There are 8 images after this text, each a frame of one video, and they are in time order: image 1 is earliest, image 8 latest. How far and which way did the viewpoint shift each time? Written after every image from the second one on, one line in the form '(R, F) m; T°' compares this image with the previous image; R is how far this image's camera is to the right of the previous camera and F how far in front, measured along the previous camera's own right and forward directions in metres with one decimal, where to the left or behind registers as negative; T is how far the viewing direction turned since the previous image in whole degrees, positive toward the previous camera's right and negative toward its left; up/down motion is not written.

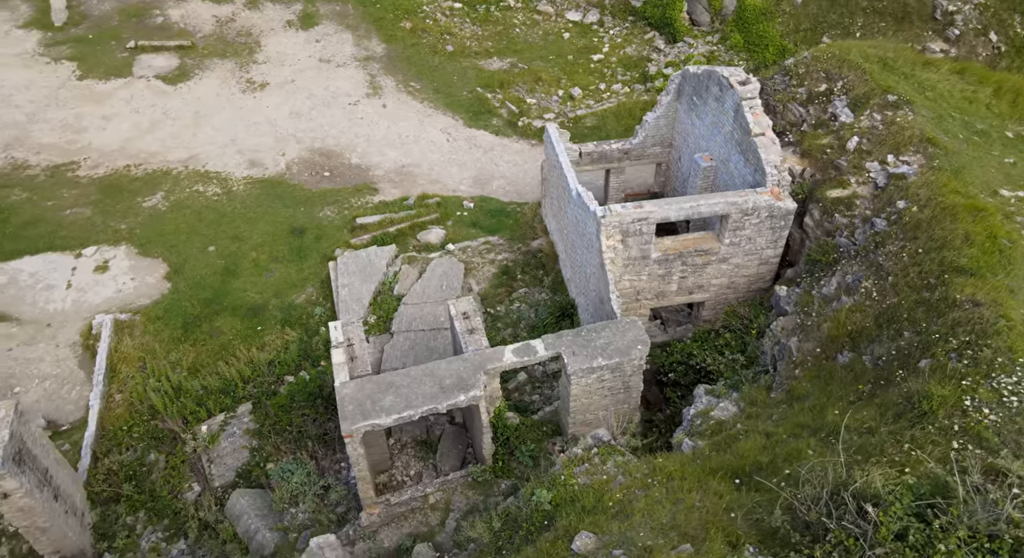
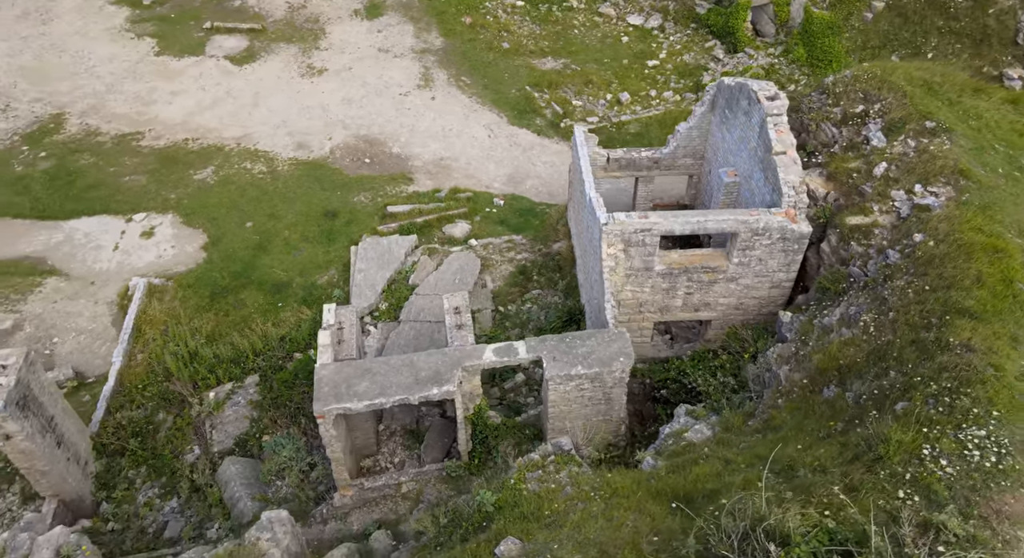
(+1.0, 0.0) m; -6°
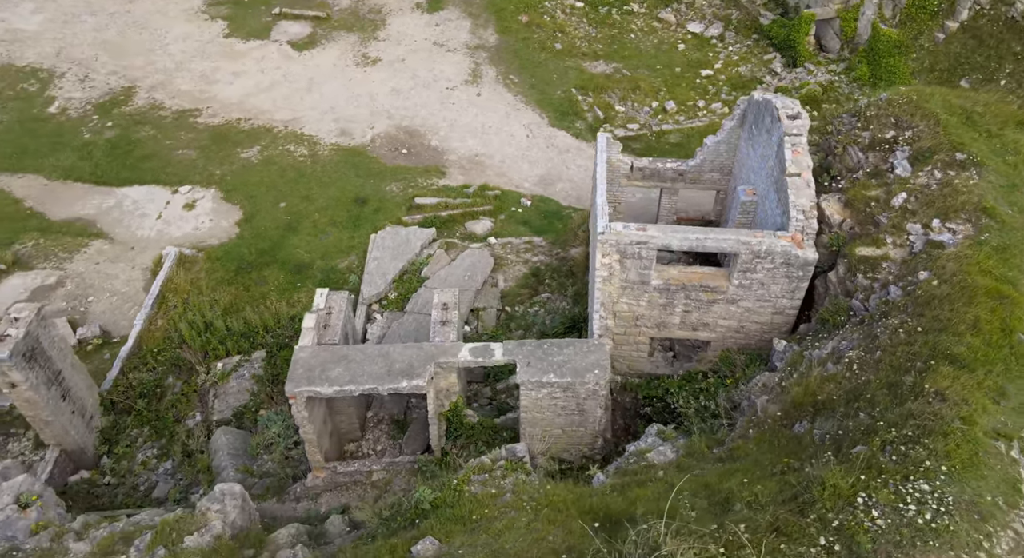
(+1.1, +0.1) m; -6°
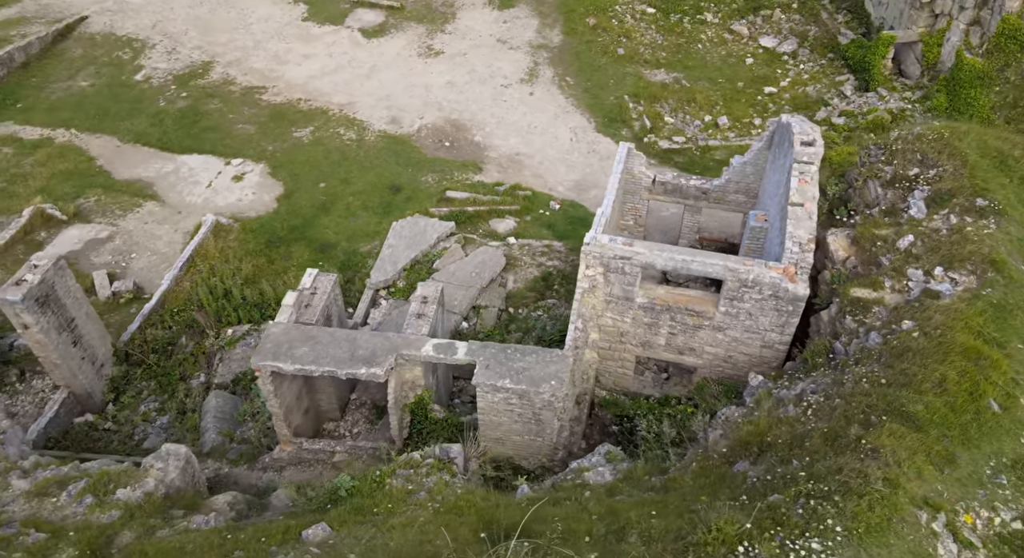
(+1.4, +0.1) m; -7°
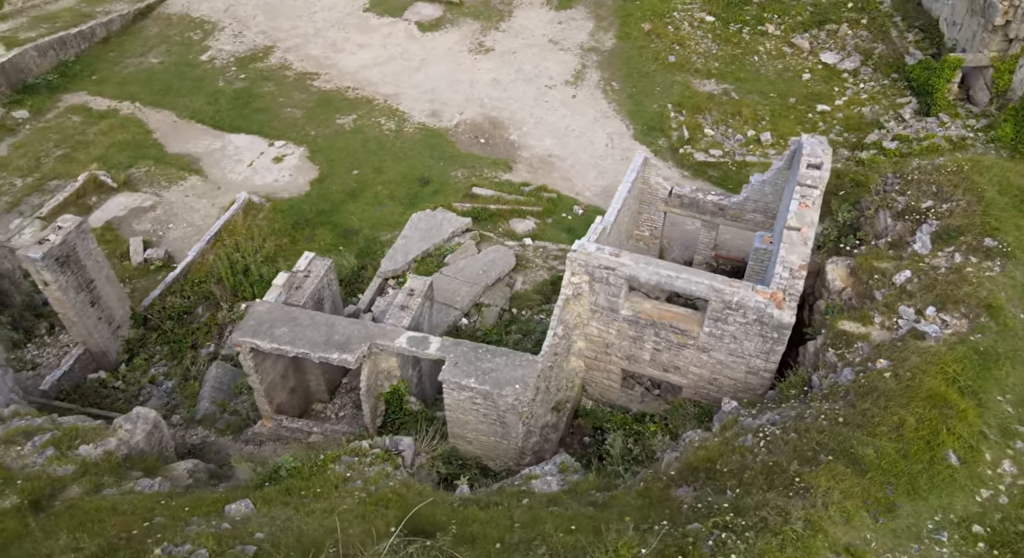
(+1.1, +0.1) m; -6°
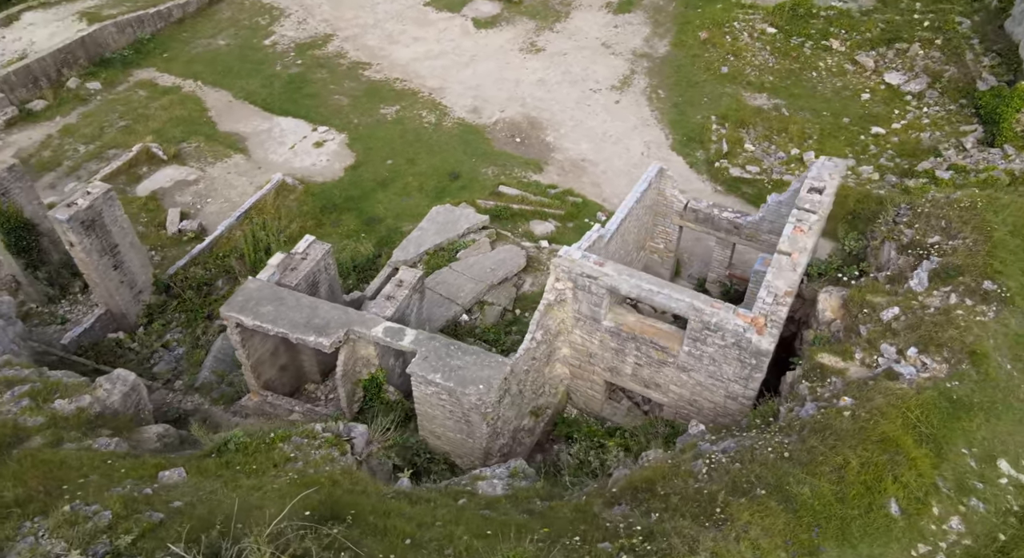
(+1.1, +0.1) m; -6°
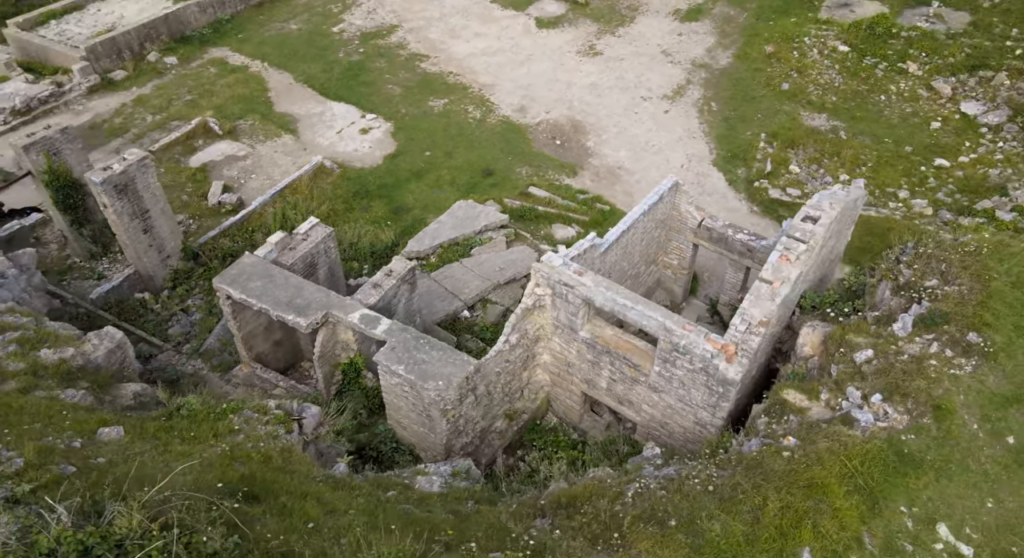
(+1.3, +0.1) m; -7°
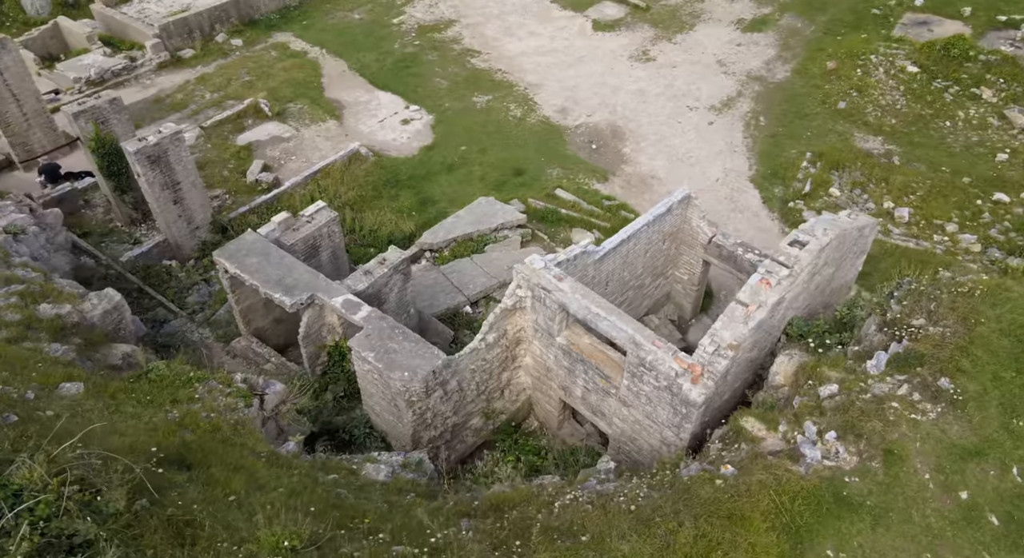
(+1.1, +0.1) m; -6°
